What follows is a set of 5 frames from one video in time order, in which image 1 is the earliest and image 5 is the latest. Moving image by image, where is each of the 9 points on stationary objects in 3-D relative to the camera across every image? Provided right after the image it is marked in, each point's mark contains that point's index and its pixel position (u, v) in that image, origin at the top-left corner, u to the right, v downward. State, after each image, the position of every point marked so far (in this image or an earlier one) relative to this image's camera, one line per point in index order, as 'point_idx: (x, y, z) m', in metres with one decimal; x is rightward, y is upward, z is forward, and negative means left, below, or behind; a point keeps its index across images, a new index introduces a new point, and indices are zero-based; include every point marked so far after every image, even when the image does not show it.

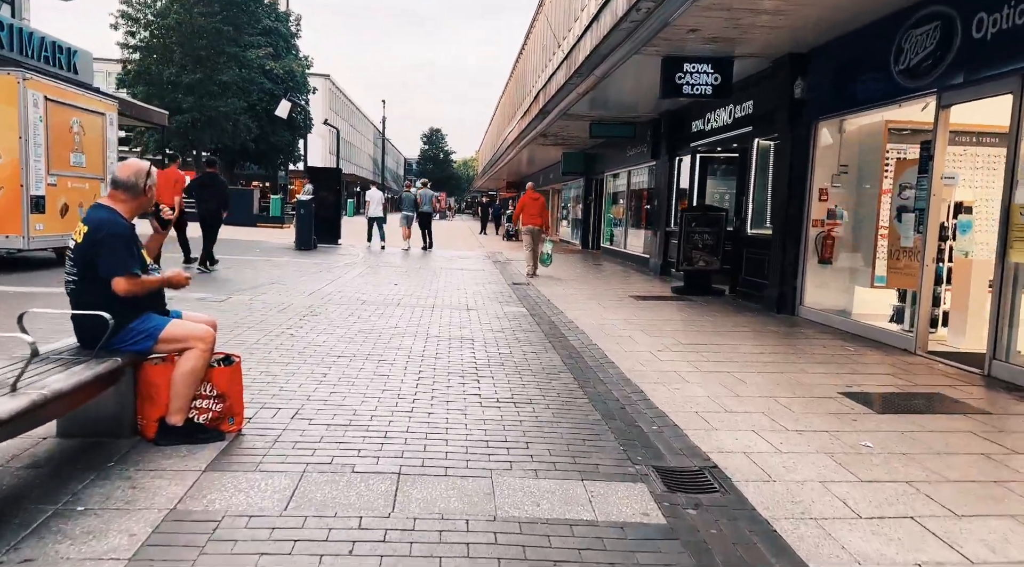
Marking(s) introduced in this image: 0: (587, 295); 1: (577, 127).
0: (+1.2, -0.2, +12.3) m
1: (+1.5, +3.5, +18.5) m
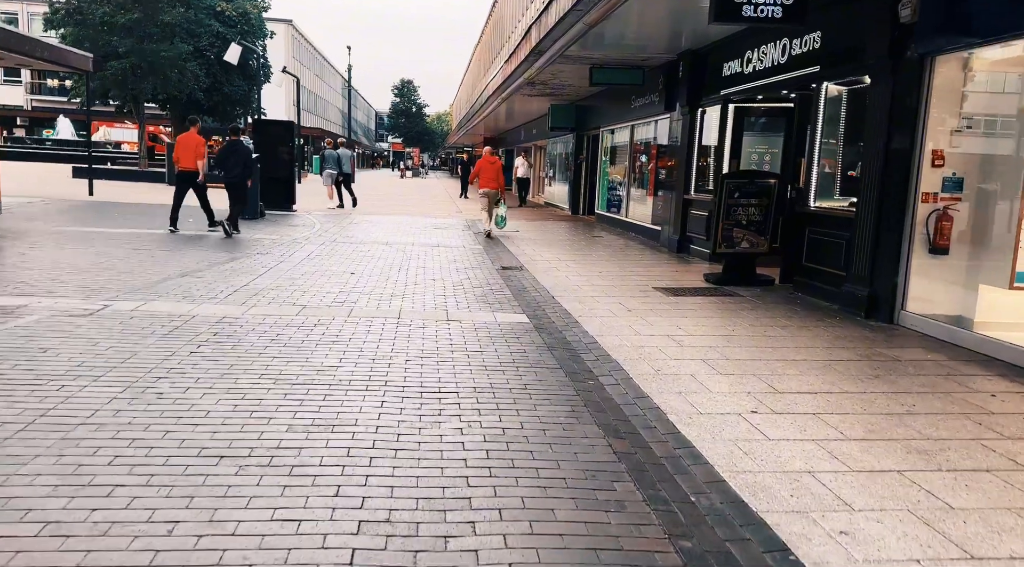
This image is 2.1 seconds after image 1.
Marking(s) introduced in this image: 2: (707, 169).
0: (+1.1, 0.0, +9.6) m
1: (+1.2, +4.0, +15.6) m
2: (+3.0, +1.7, +12.7) m
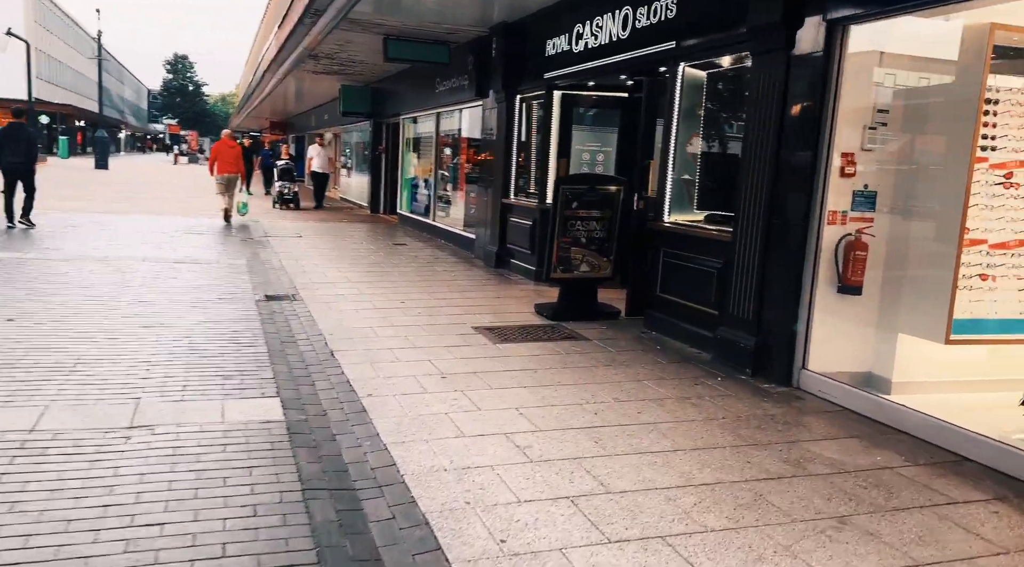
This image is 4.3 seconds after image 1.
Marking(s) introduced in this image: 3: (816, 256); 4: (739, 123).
0: (-0.9, -0.4, +7.0) m
1: (-2.3, +3.7, +12.9) m
2: (+0.2, +1.5, +10.5) m
3: (+2.0, +0.2, +5.6) m
4: (+1.8, +1.3, +6.6) m
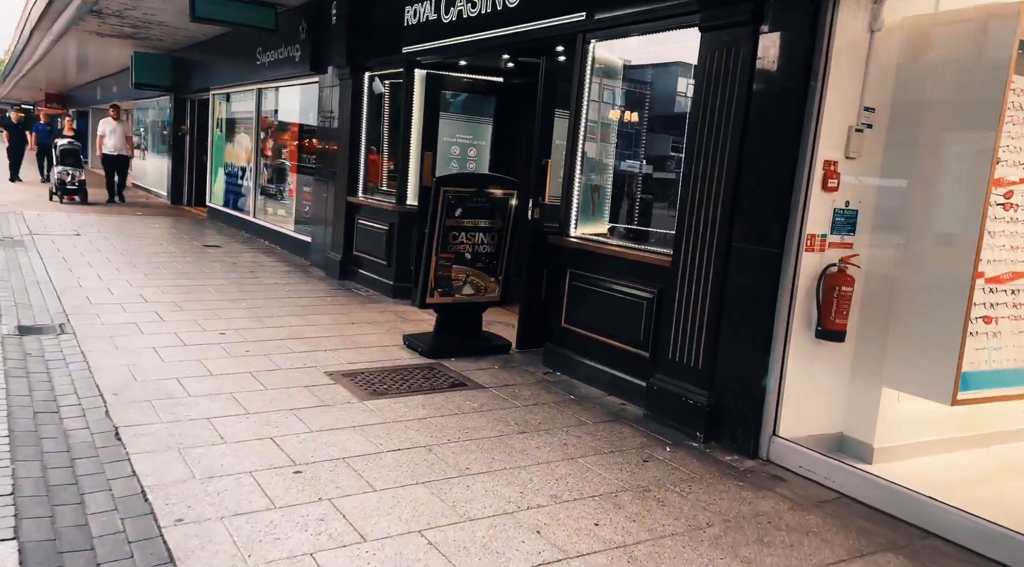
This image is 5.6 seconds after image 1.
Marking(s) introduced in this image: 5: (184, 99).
0: (-1.7, -0.6, +5.1) m
1: (-4.3, +3.5, +10.4) m
2: (-1.4, +1.3, +8.7) m
3: (+1.4, 0.0, +4.4) m
4: (+1.0, +1.1, +5.3) m
5: (-6.8, +3.8, +17.2) m
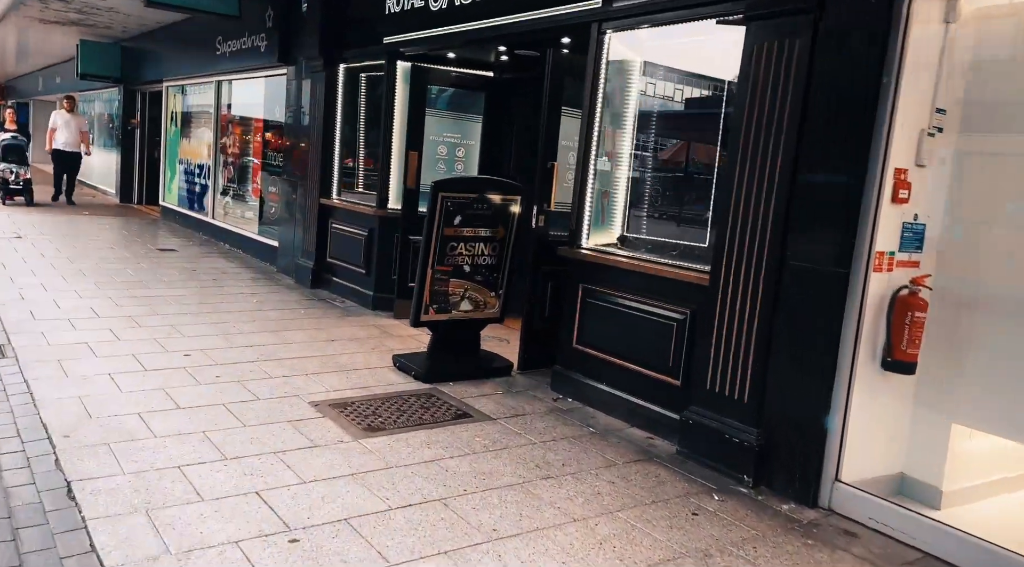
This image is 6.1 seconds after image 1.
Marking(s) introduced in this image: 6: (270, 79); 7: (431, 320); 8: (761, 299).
0: (-1.6, -0.7, +4.4) m
1: (-4.5, +3.4, +9.6) m
2: (-1.5, +1.2, +8.0) m
3: (+1.6, -0.2, +3.8) m
4: (+1.1, +1.0, +4.7) m
5: (-7.4, +3.7, +16.2) m
6: (-3.0, +2.5, +10.1) m
7: (-0.6, -0.2, +5.7) m
8: (+1.2, -0.1, +4.1) m
